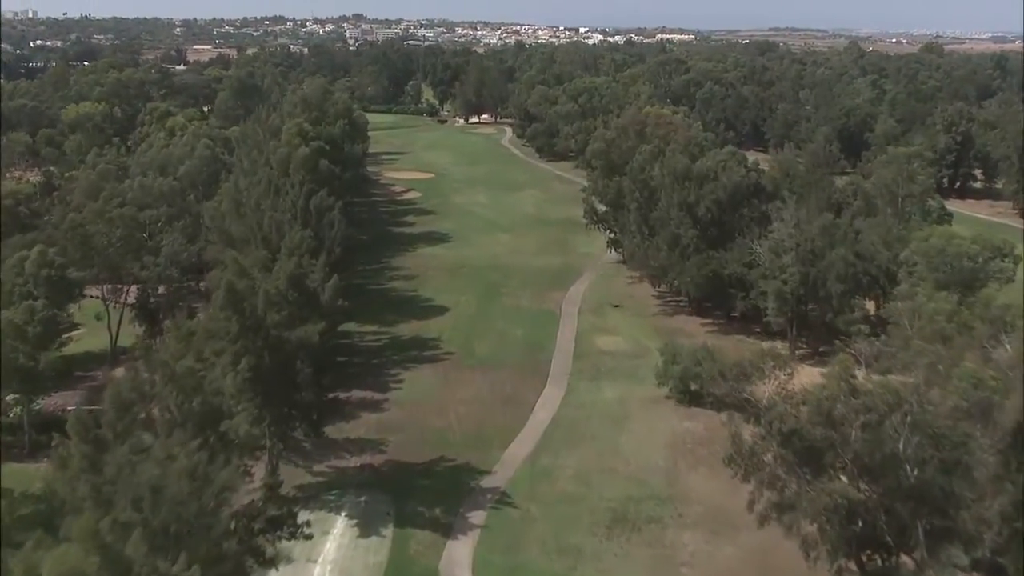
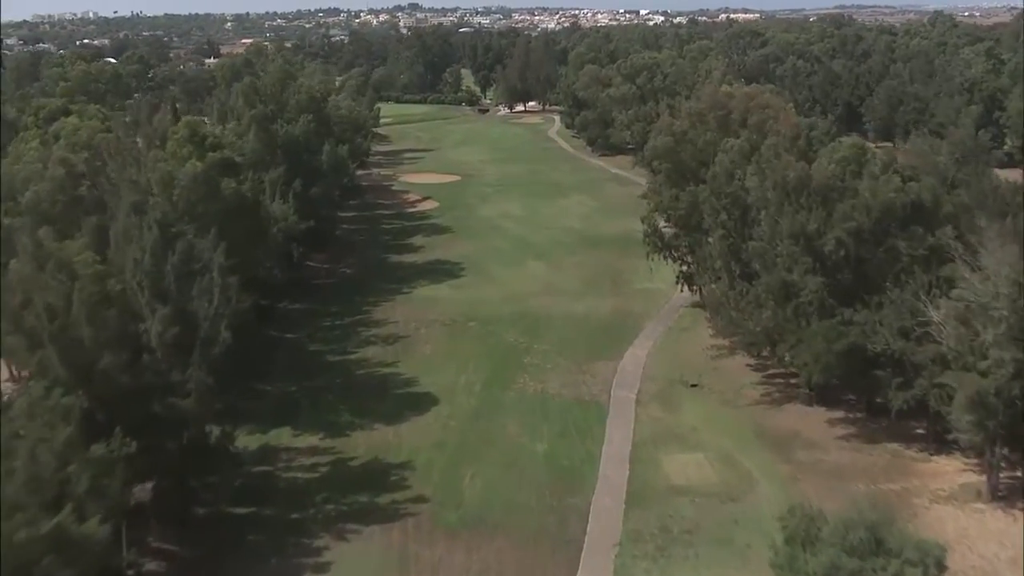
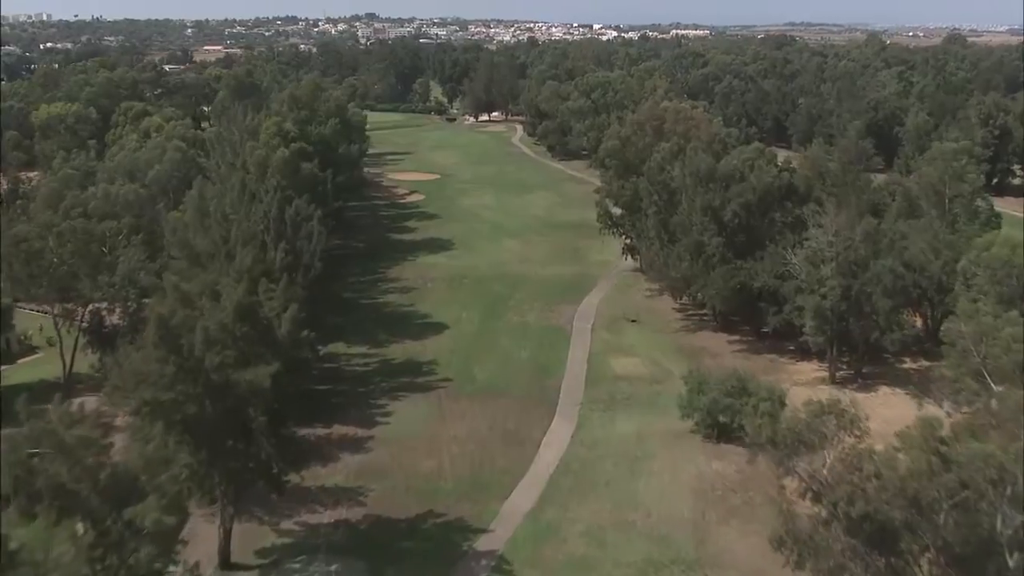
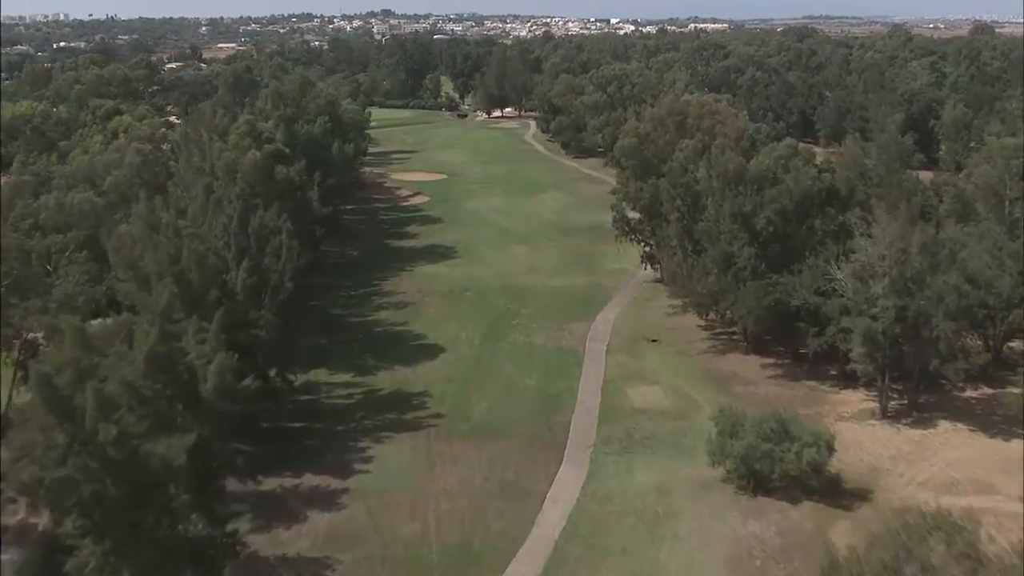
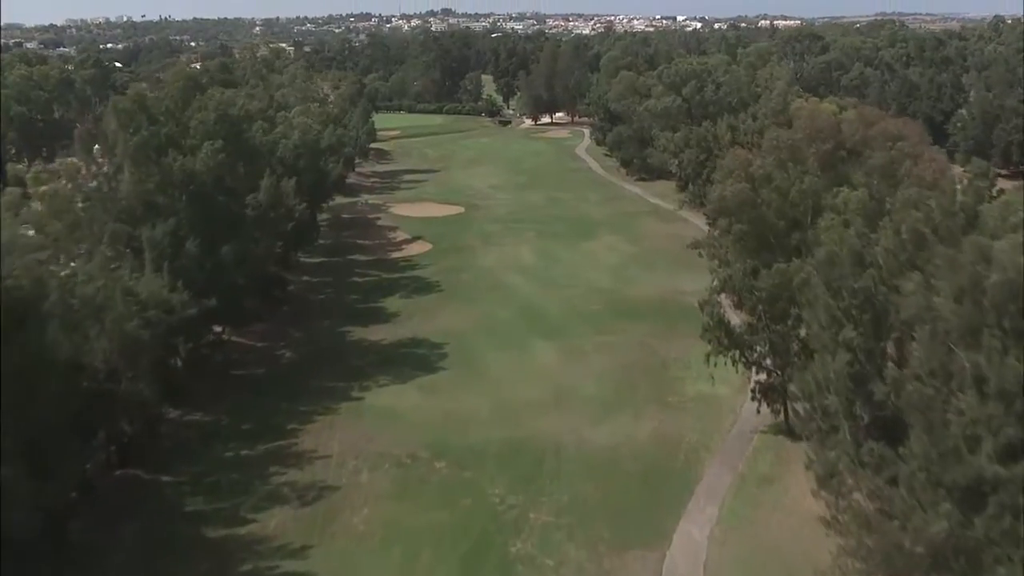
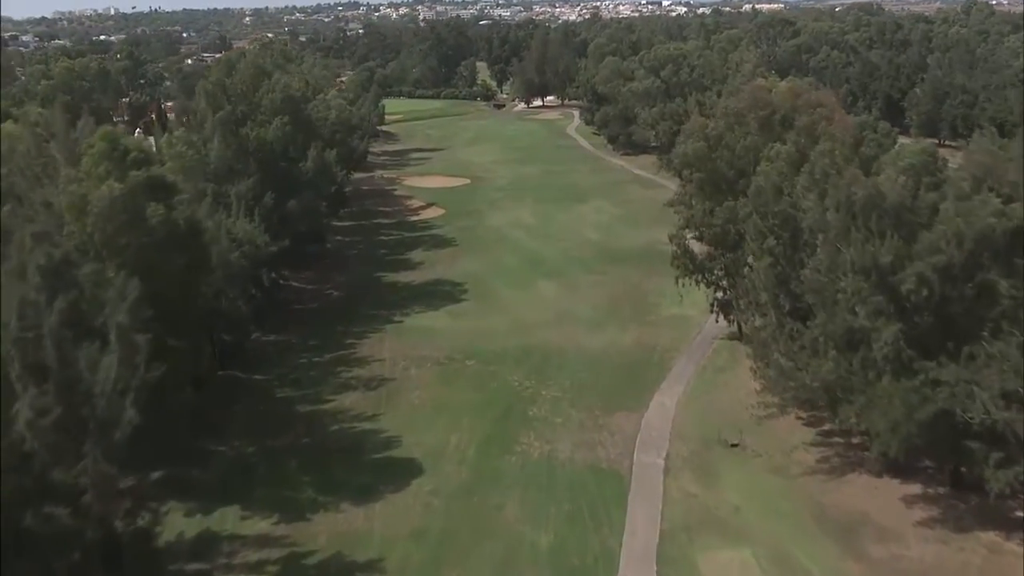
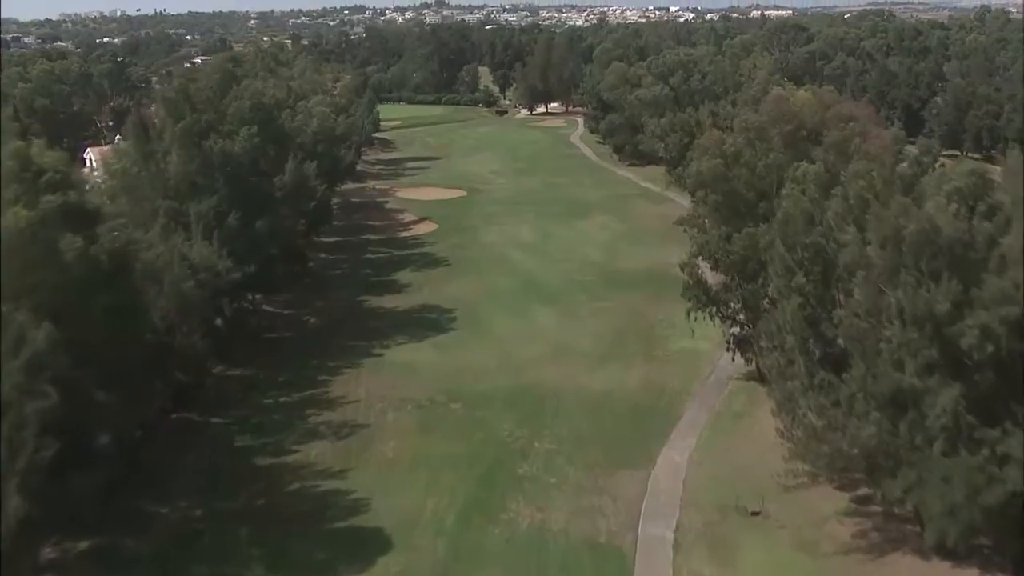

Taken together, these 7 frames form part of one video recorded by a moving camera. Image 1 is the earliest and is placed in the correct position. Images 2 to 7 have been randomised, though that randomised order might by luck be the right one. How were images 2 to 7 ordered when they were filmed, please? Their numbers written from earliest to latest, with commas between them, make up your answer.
3, 4, 2, 6, 7, 5
